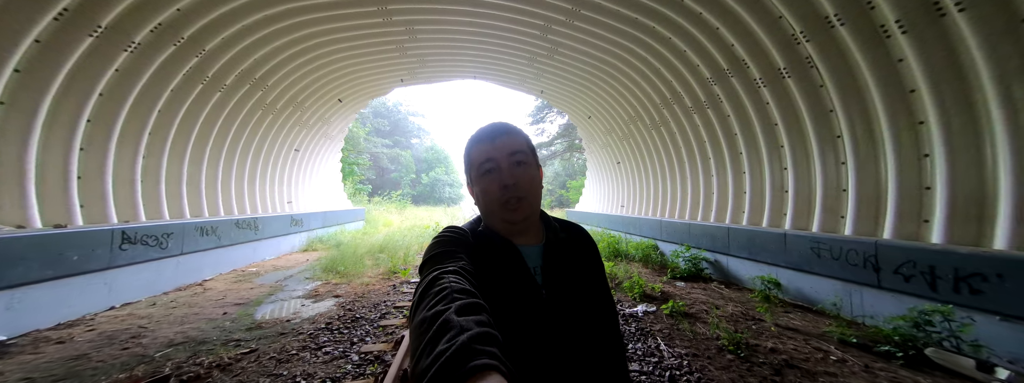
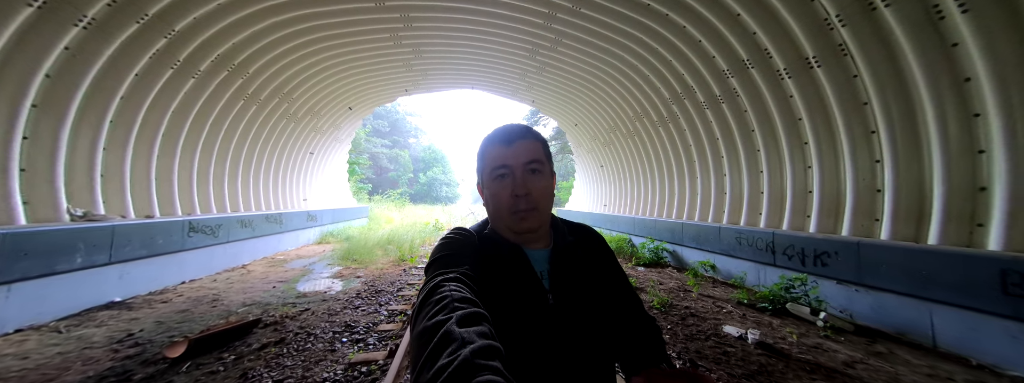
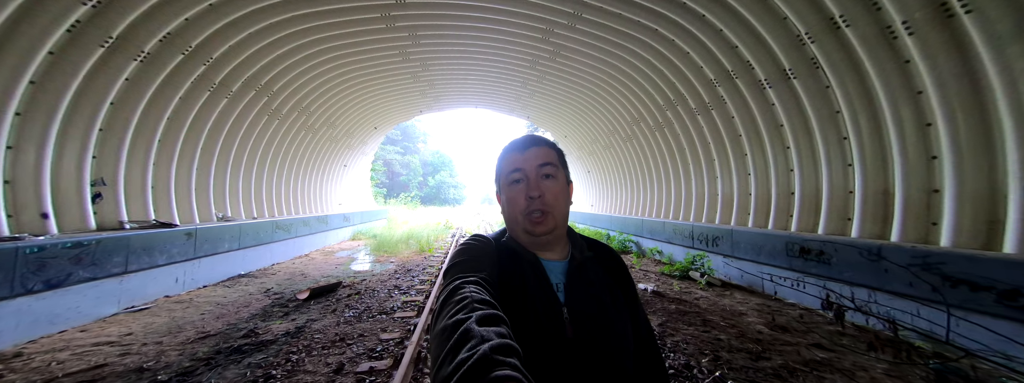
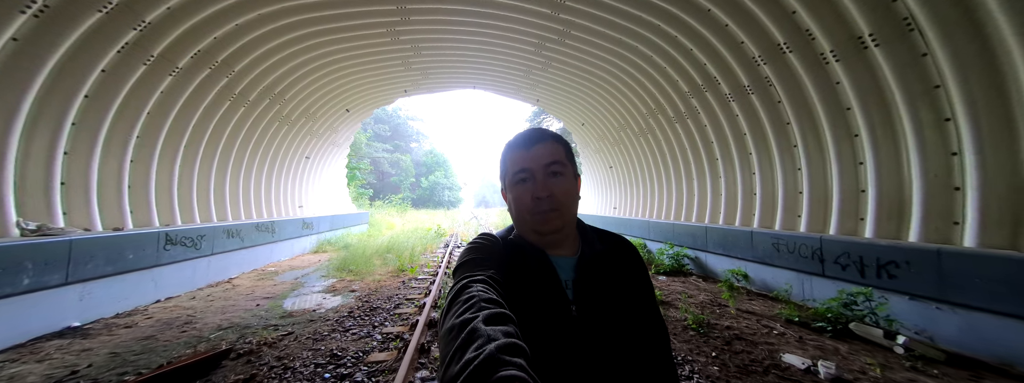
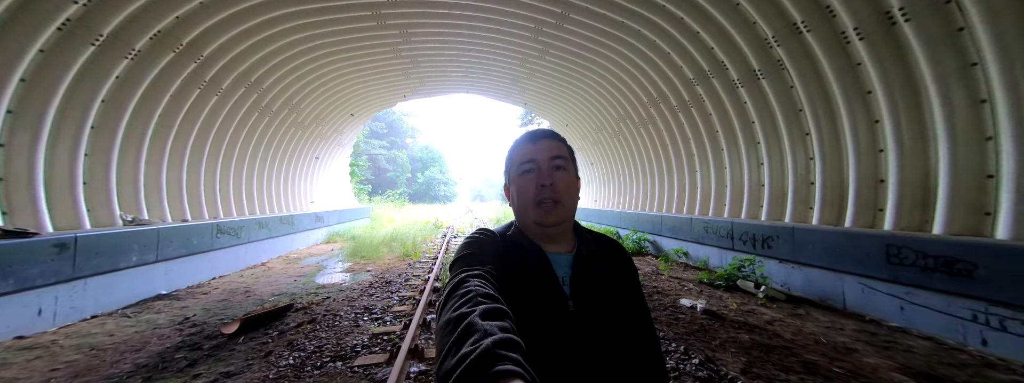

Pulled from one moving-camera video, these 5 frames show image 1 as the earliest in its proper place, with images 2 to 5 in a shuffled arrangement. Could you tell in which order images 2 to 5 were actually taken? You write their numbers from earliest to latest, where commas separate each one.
4, 2, 5, 3
